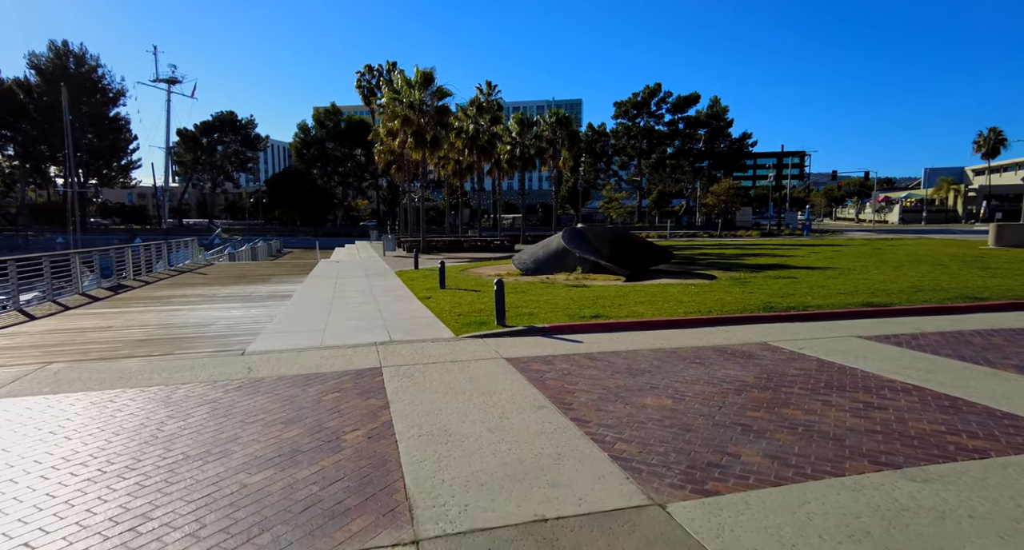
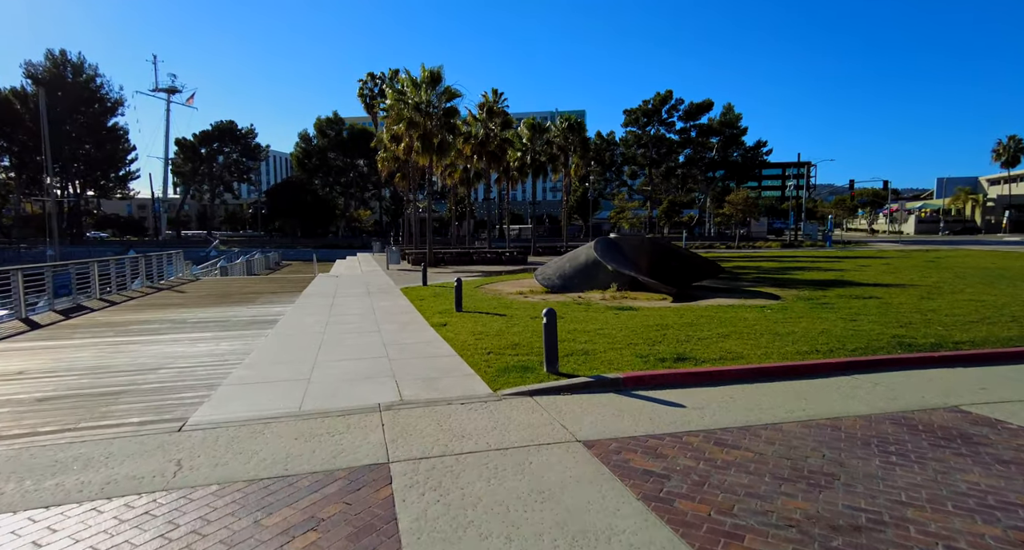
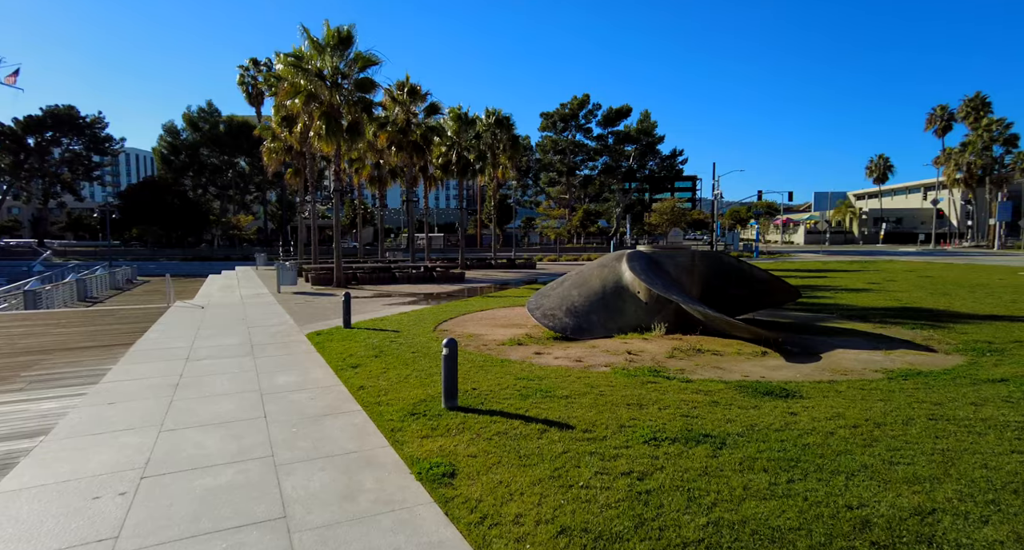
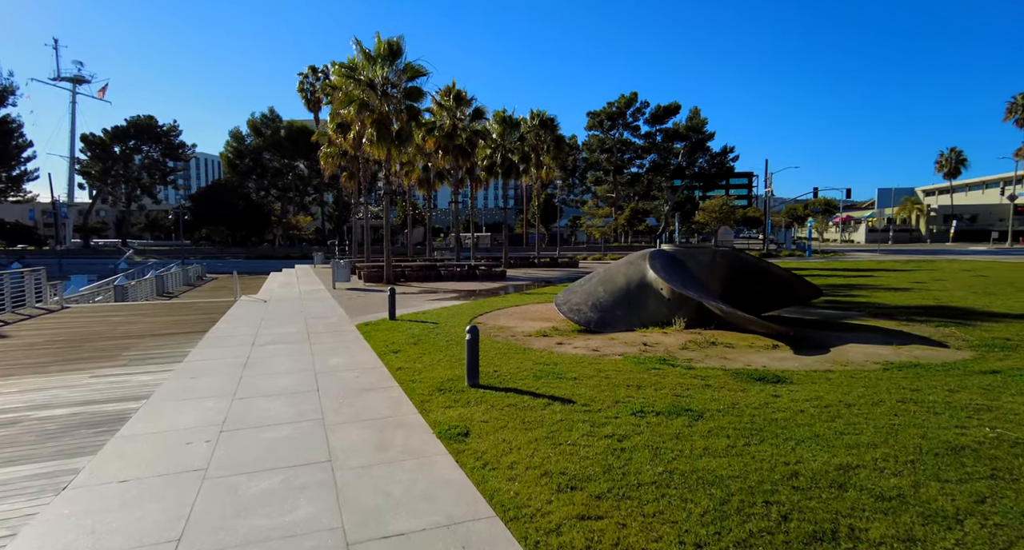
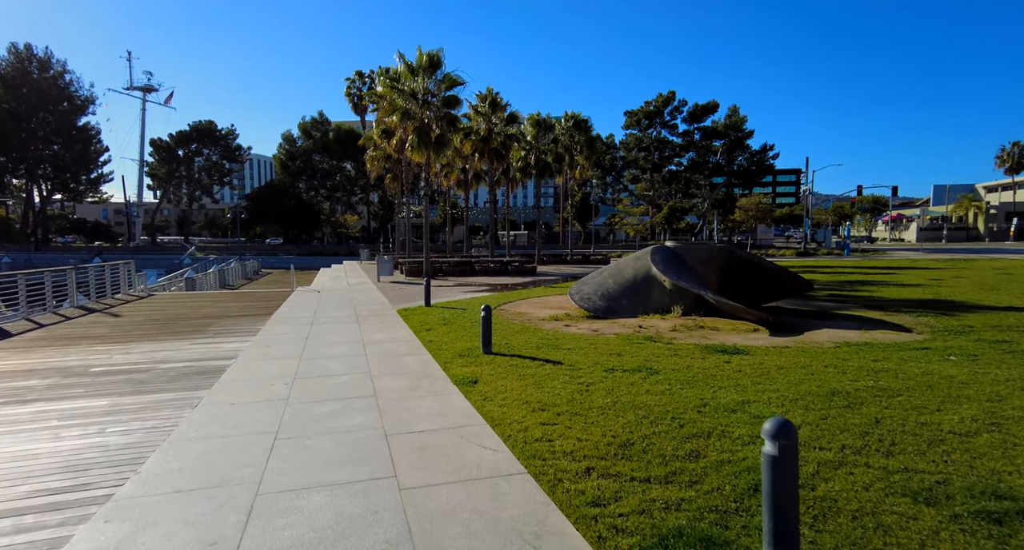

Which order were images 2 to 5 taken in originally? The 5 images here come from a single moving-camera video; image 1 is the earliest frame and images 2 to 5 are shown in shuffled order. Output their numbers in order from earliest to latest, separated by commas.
2, 5, 4, 3
